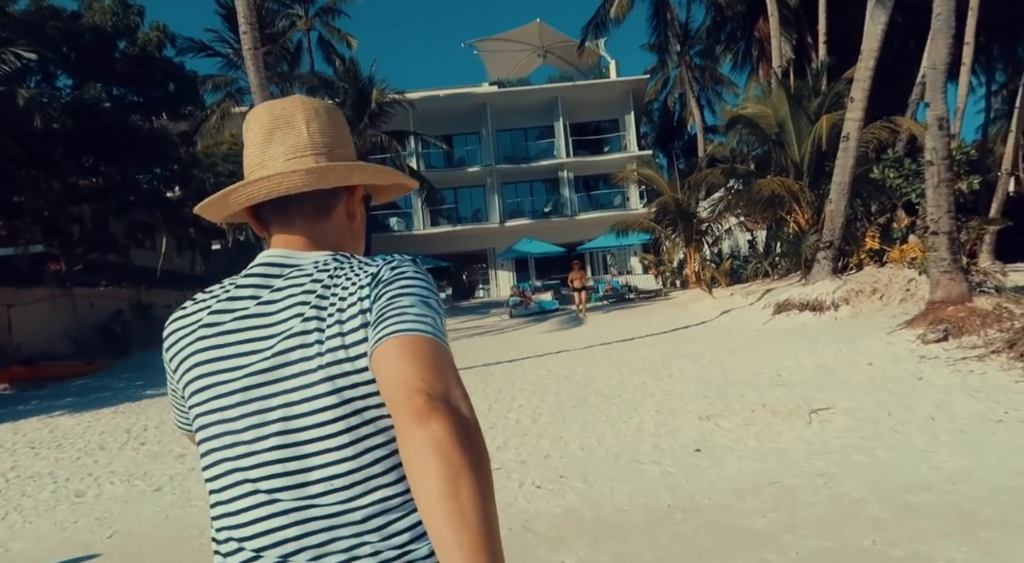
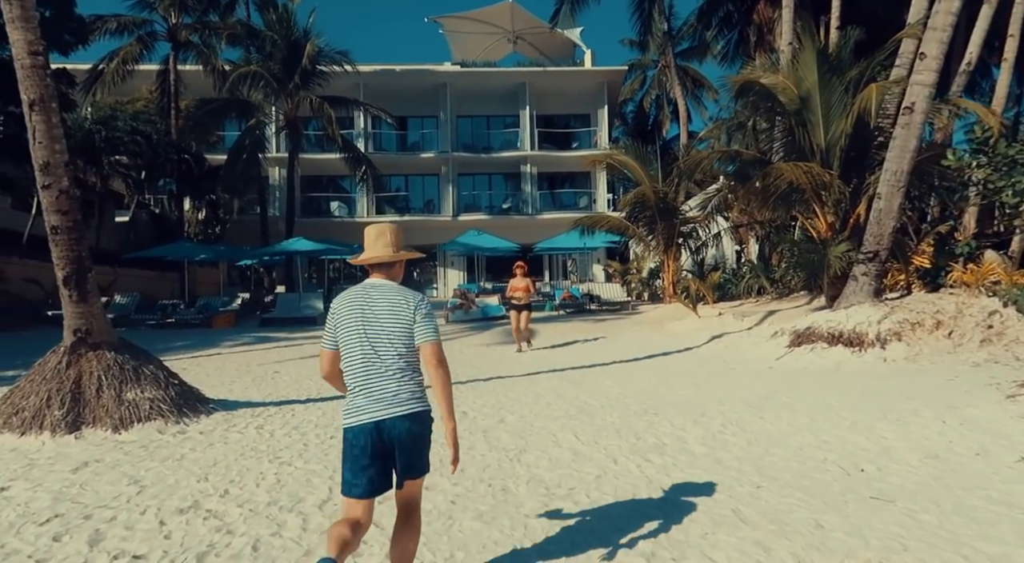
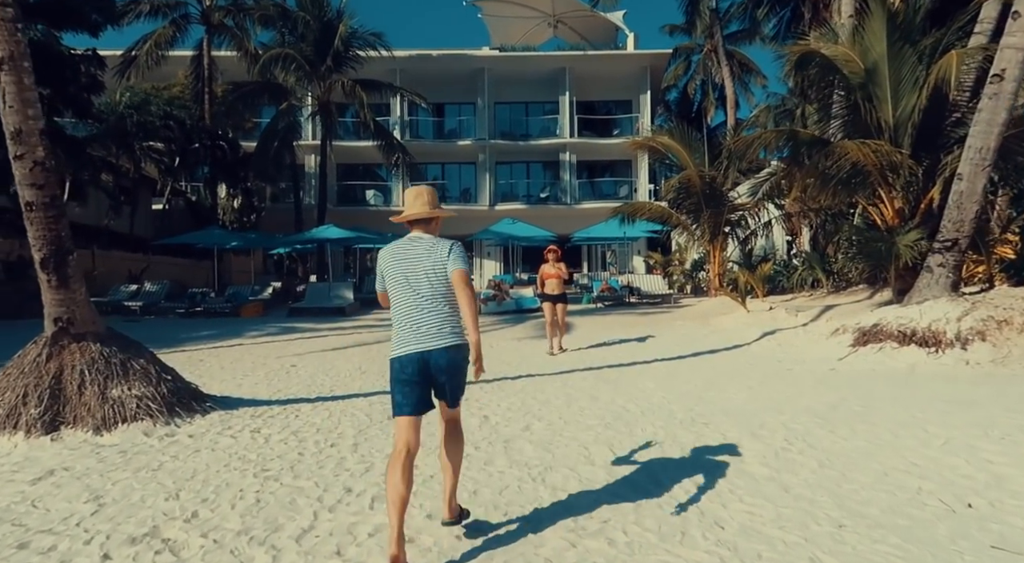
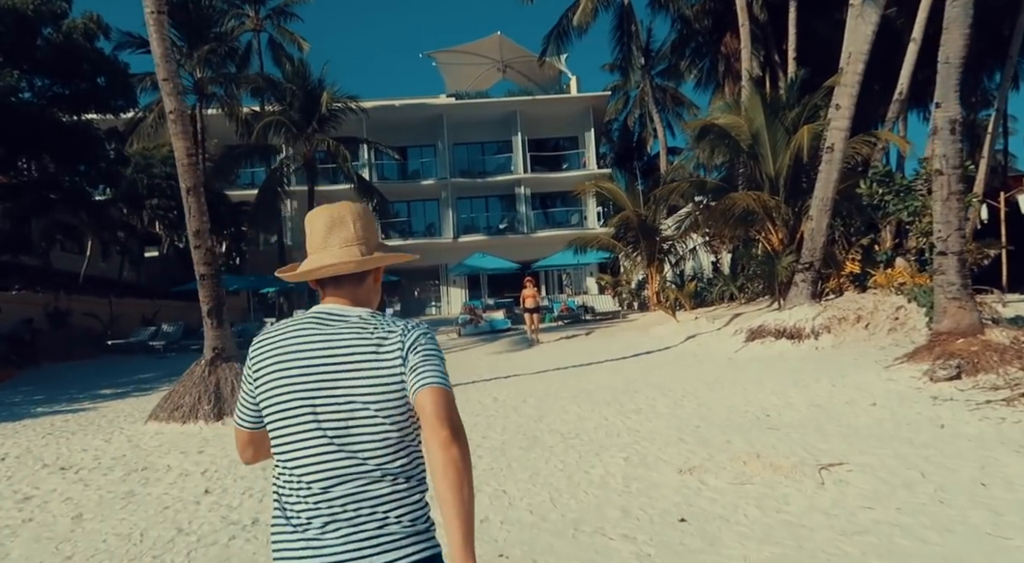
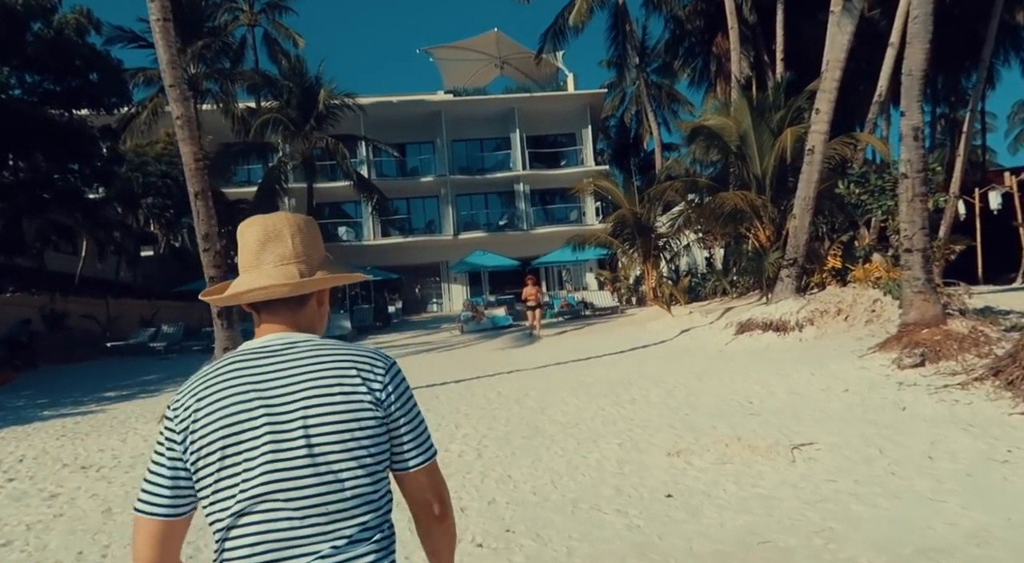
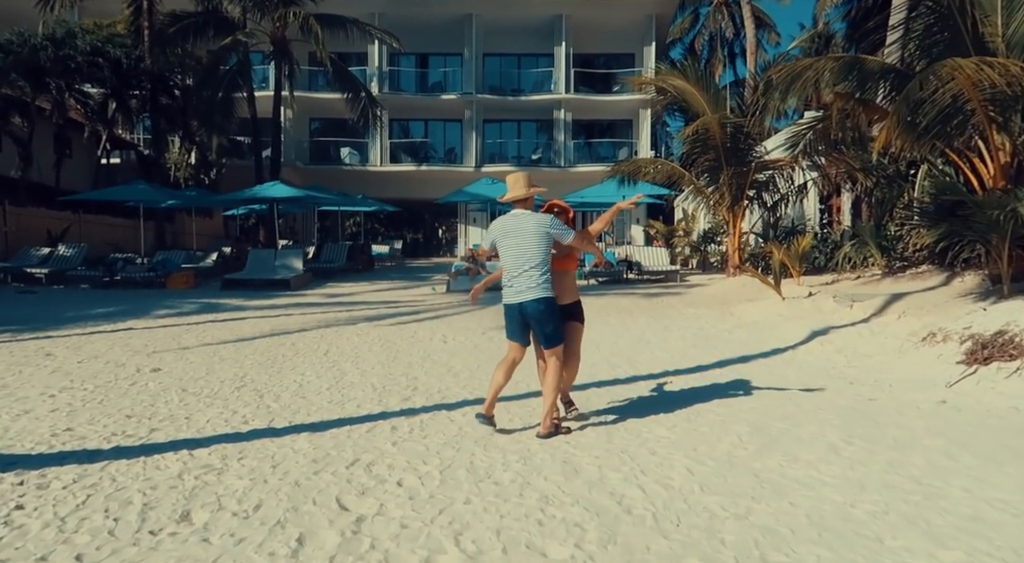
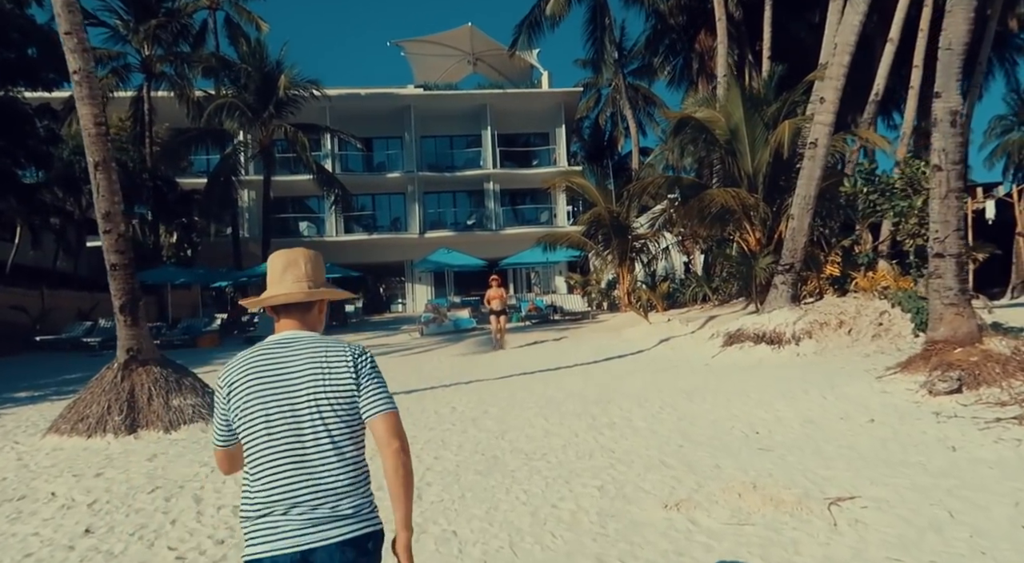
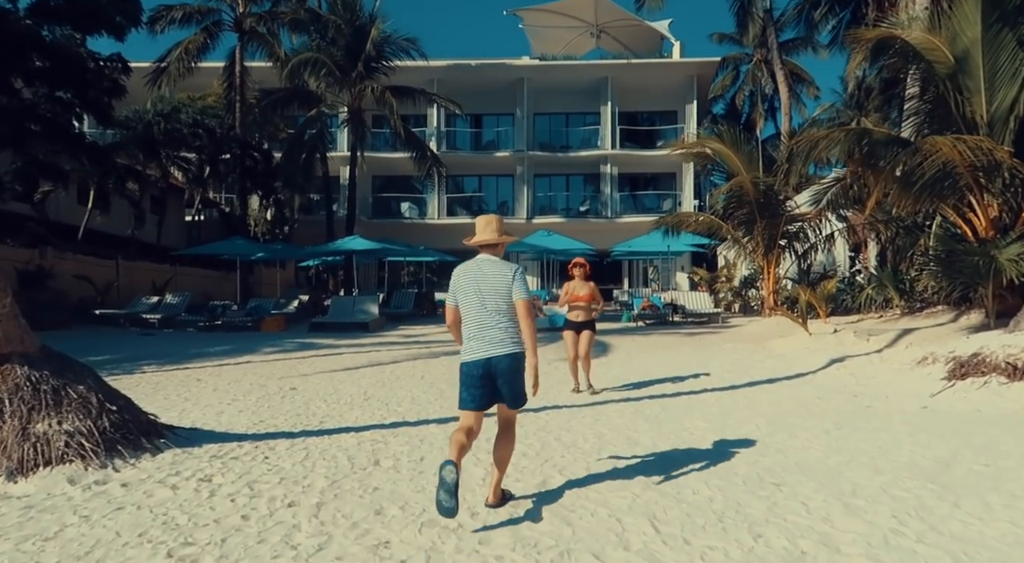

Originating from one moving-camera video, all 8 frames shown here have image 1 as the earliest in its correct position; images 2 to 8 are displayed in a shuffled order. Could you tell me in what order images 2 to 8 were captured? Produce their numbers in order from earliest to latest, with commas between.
5, 4, 7, 2, 3, 8, 6
